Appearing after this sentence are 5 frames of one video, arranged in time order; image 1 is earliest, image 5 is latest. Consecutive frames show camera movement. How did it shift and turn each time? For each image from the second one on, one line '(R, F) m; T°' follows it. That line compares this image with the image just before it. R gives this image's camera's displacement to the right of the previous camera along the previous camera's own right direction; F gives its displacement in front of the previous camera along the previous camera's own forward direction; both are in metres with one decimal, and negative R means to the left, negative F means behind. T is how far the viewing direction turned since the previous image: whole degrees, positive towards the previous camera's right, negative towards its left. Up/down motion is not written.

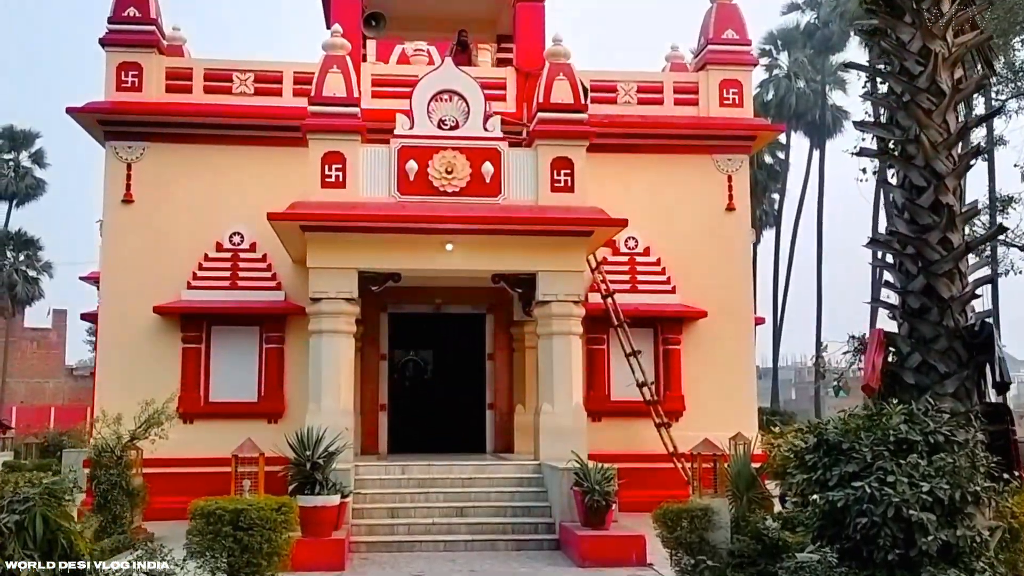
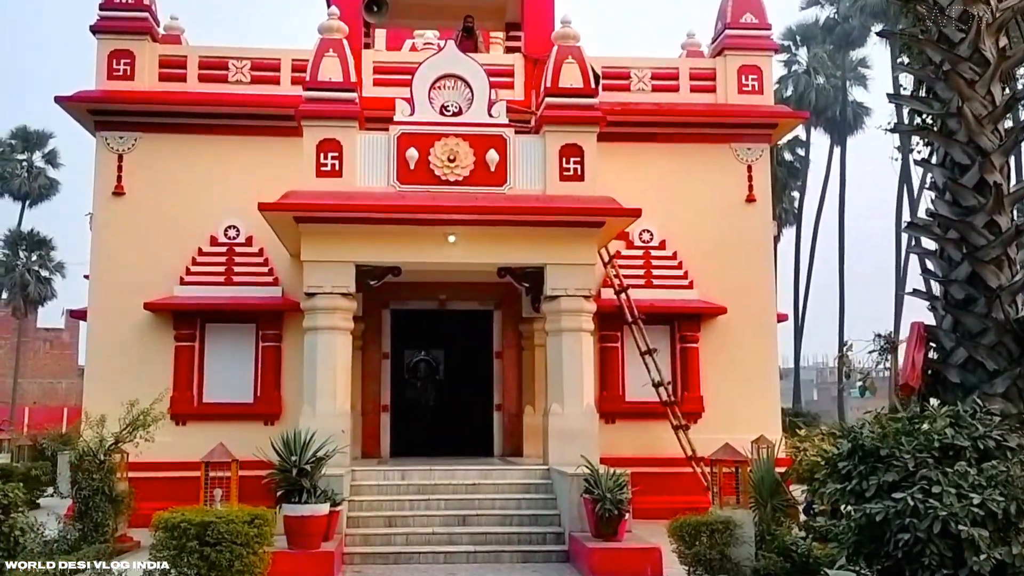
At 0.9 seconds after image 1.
(+0.1, +0.6) m; -1°
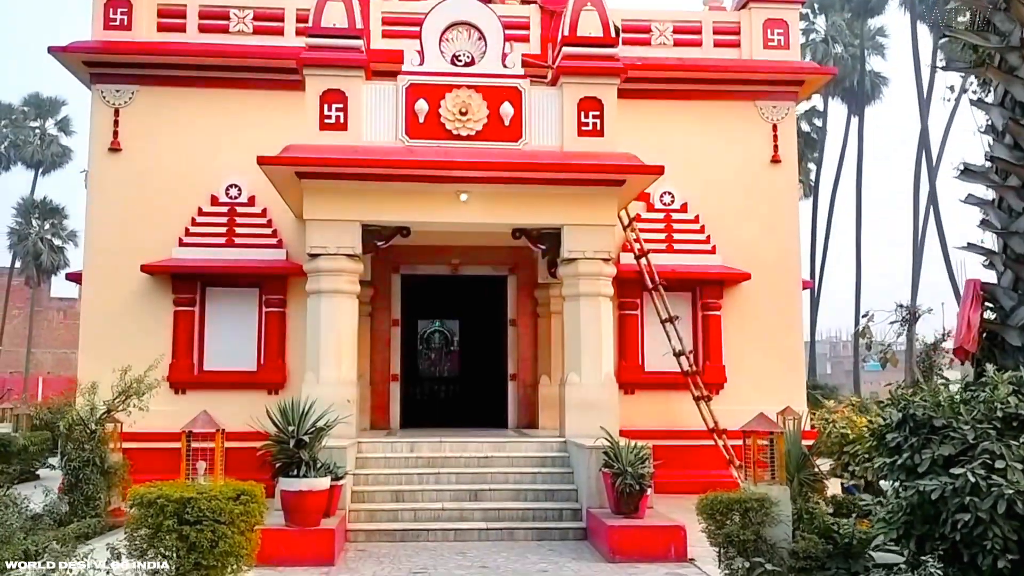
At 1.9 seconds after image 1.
(0.0, +0.5) m; -1°
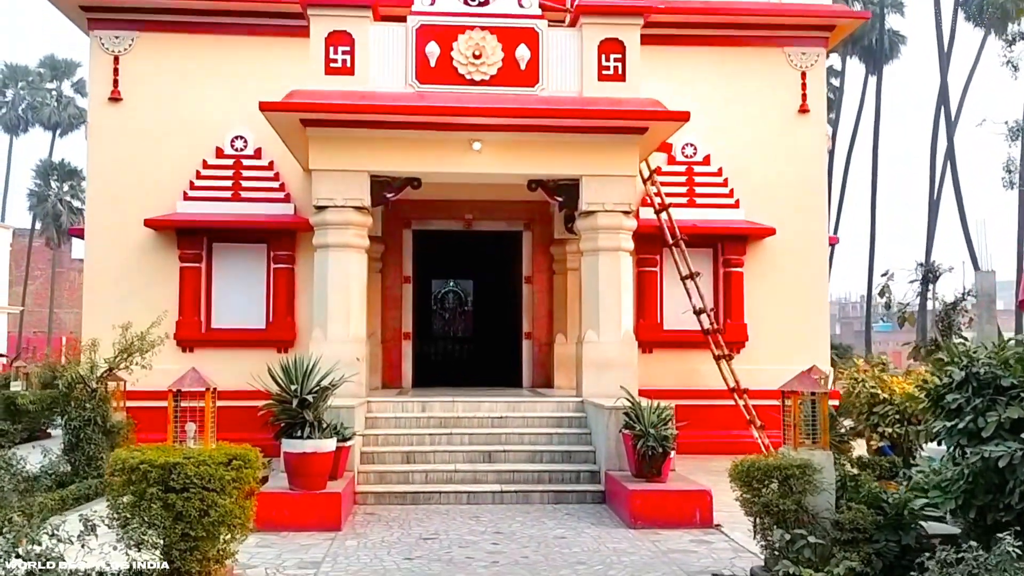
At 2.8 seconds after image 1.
(0.0, +0.4) m; 0°
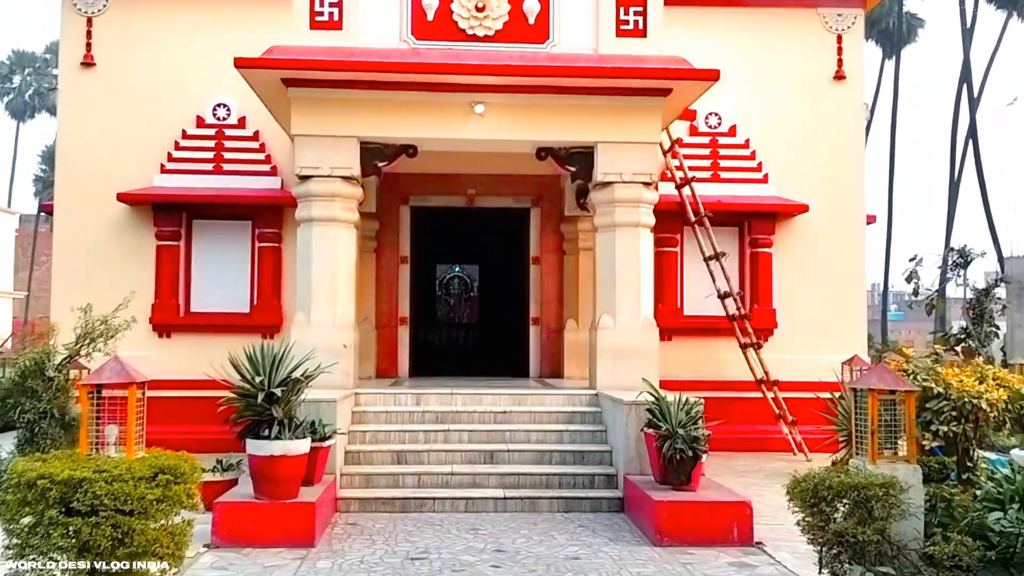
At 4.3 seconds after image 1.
(0.0, +1.0) m; 0°
